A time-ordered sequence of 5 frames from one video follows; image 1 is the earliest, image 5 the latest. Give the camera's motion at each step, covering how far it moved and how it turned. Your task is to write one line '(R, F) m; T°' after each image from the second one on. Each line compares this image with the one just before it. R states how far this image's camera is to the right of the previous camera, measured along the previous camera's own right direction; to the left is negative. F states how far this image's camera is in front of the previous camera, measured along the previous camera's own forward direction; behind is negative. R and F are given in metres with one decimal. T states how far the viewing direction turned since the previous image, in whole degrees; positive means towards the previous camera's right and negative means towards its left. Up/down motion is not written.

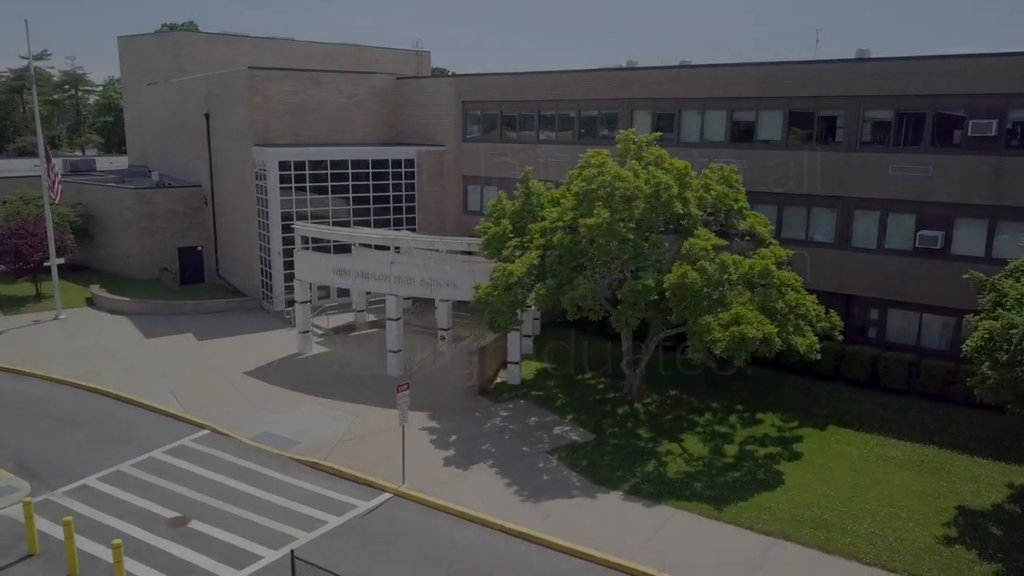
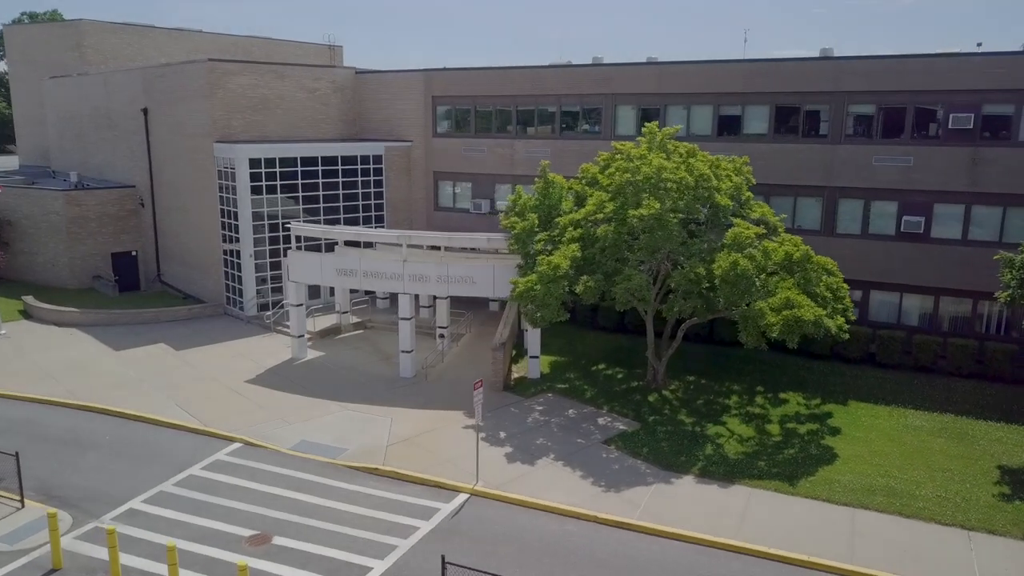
(-4.1, +0.4) m; +9°
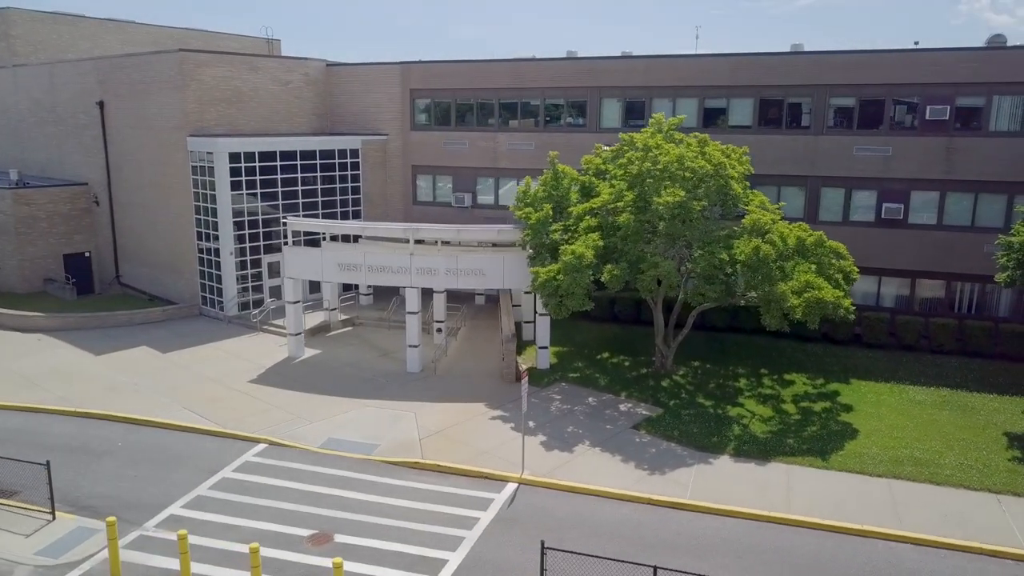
(-2.6, +0.1) m; +6°
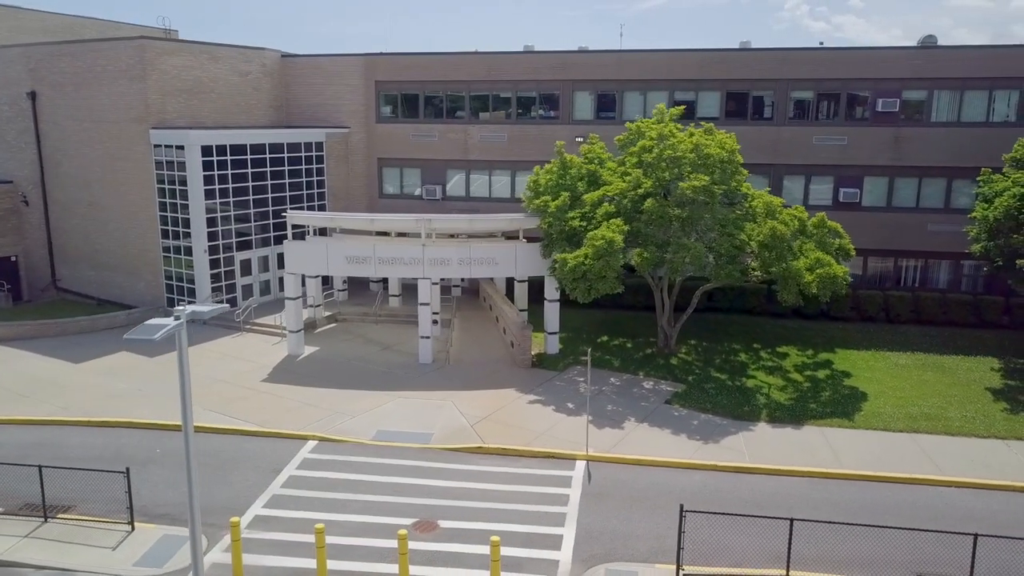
(-4.1, -0.1) m; +9°
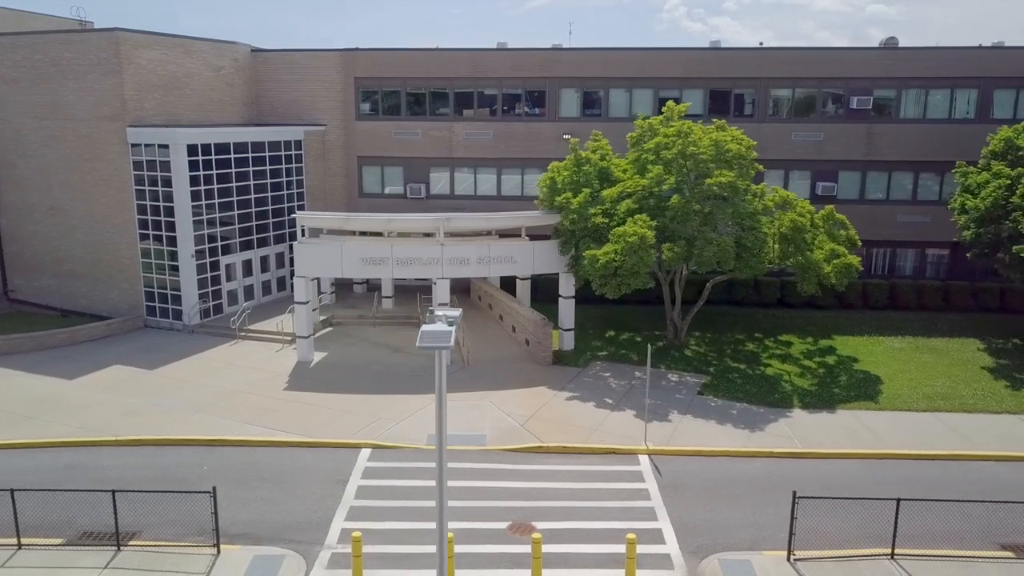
(-3.4, +0.3) m; +7°
